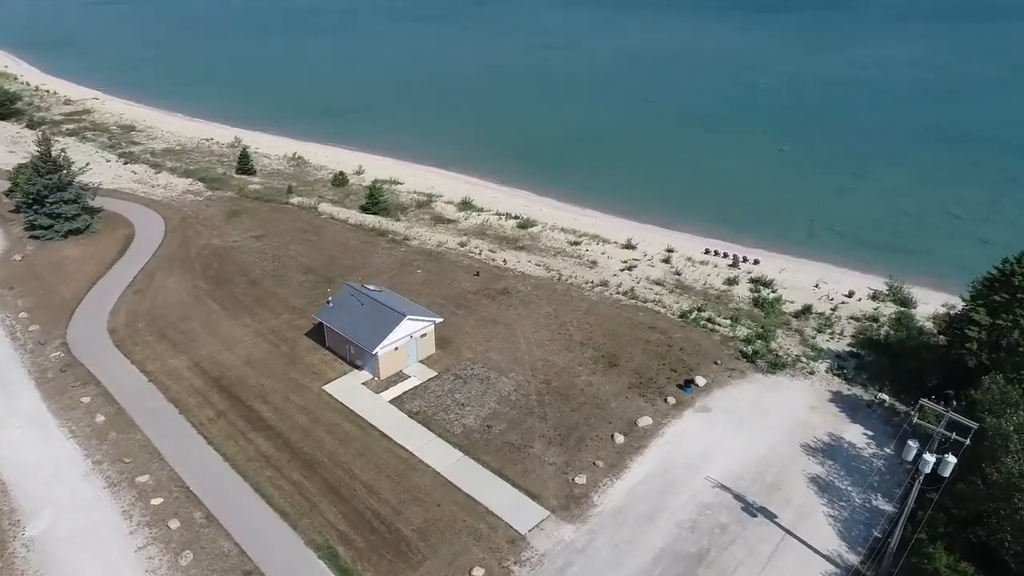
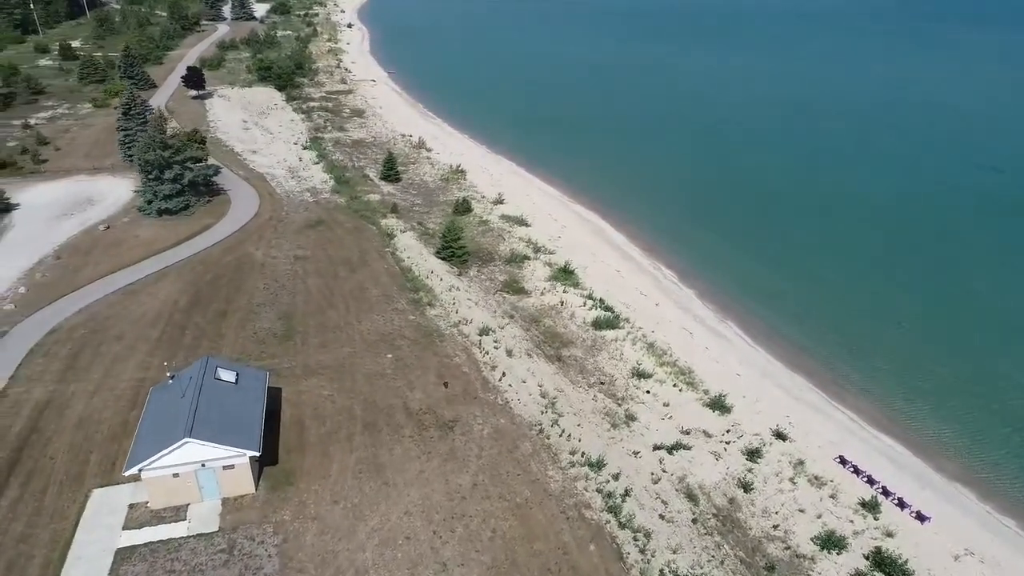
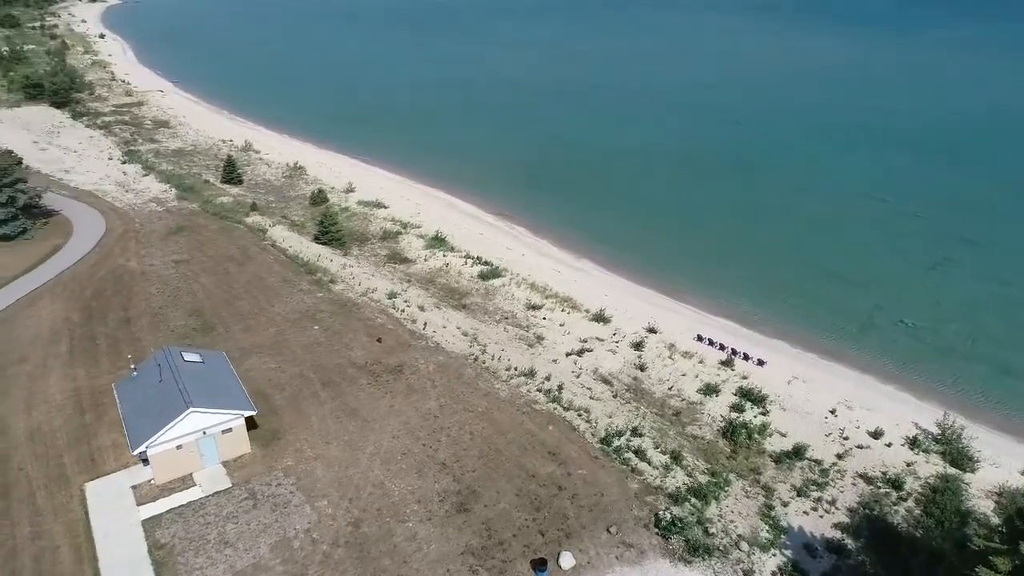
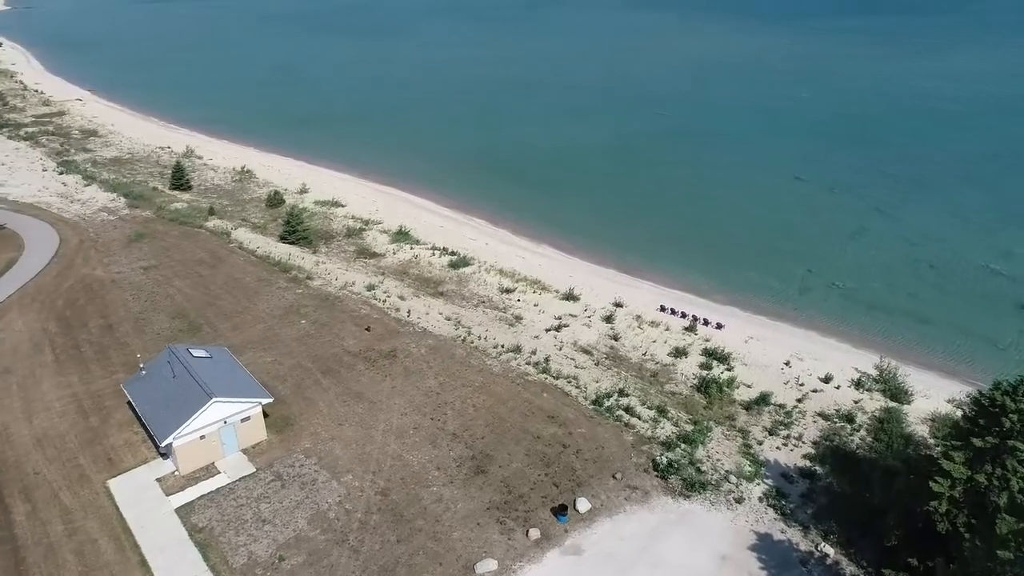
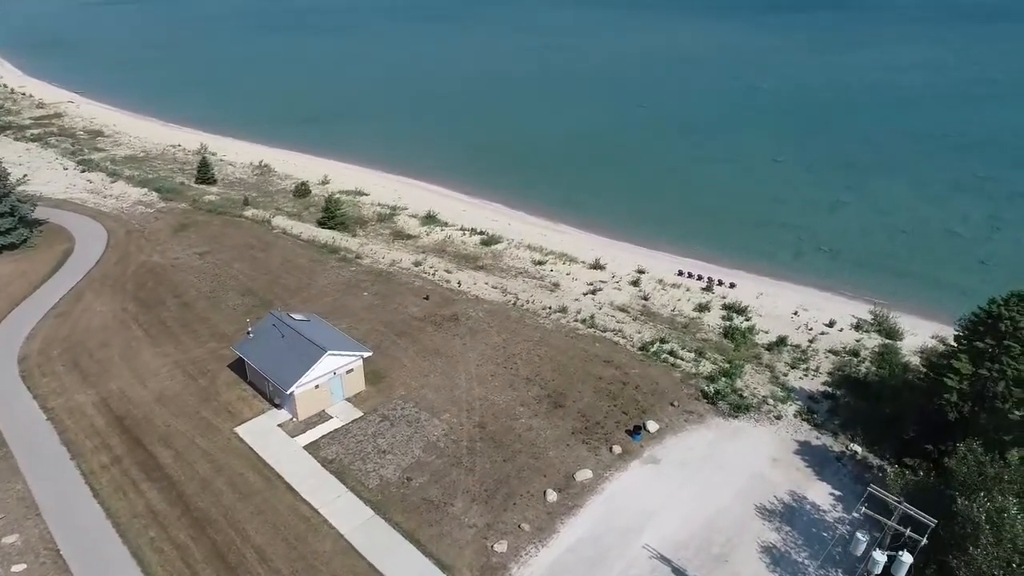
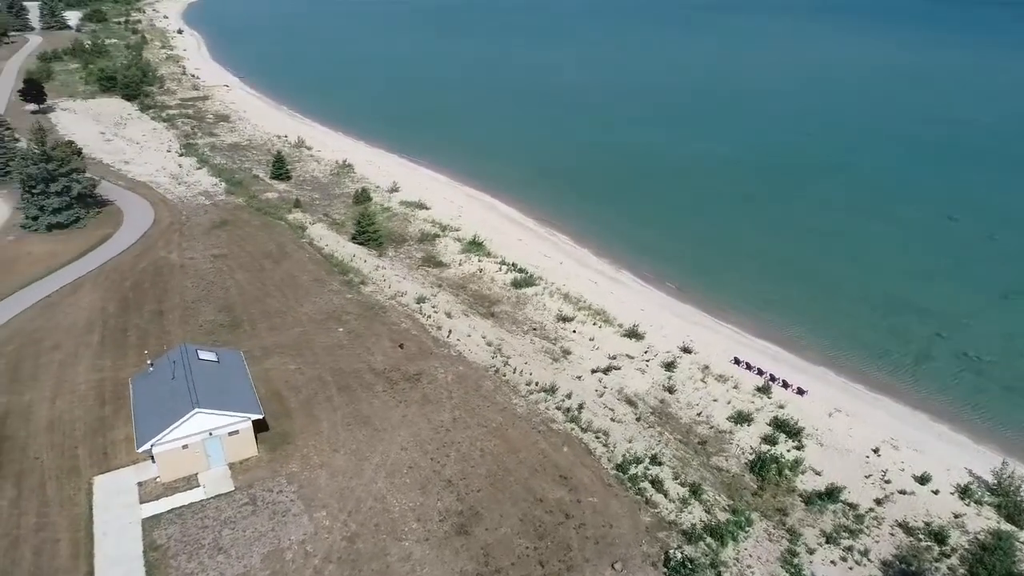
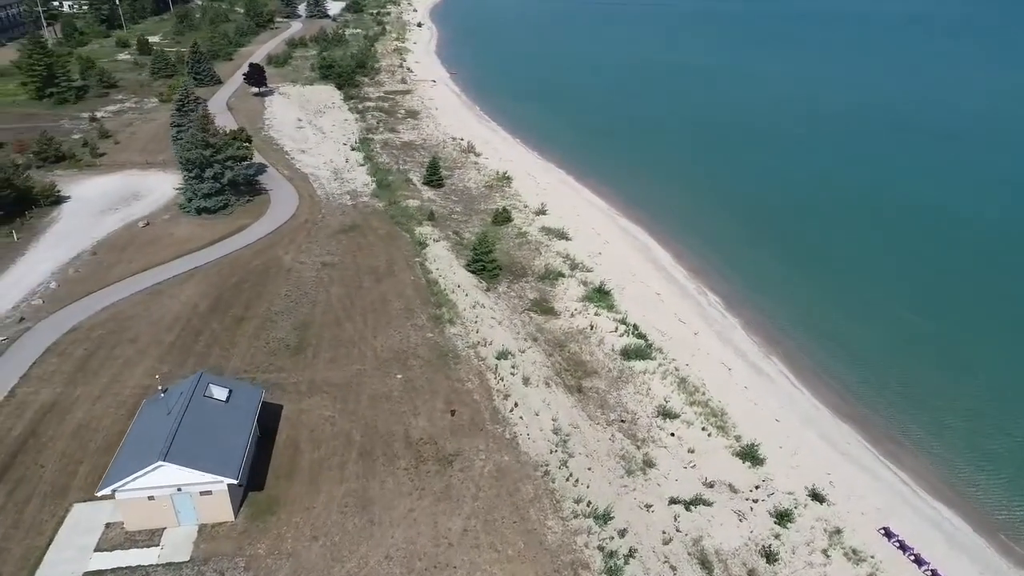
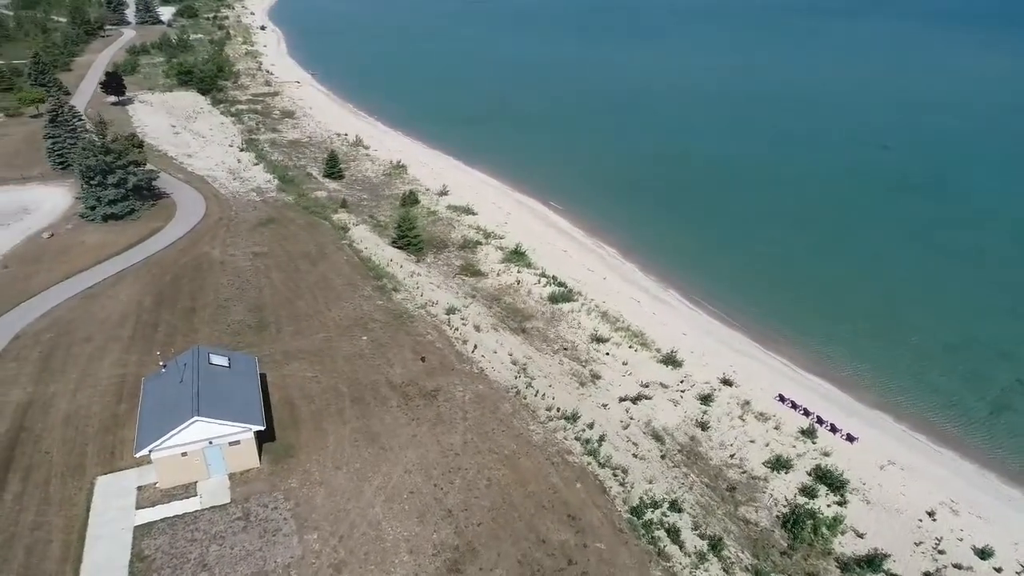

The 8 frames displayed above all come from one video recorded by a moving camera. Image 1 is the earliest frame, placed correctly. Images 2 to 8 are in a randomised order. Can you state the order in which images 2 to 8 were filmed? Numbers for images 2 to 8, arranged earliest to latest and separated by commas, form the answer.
5, 4, 3, 6, 8, 2, 7
